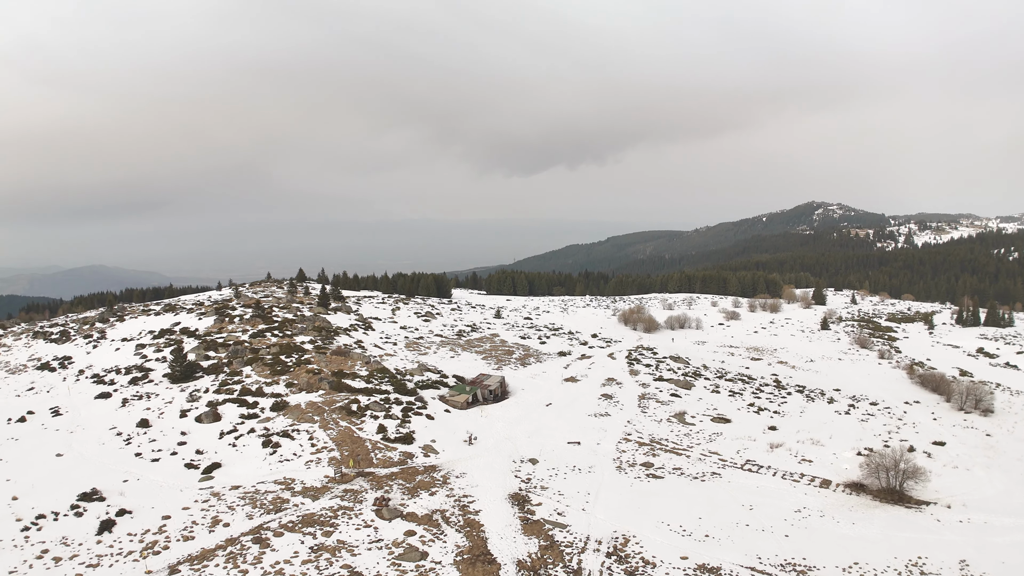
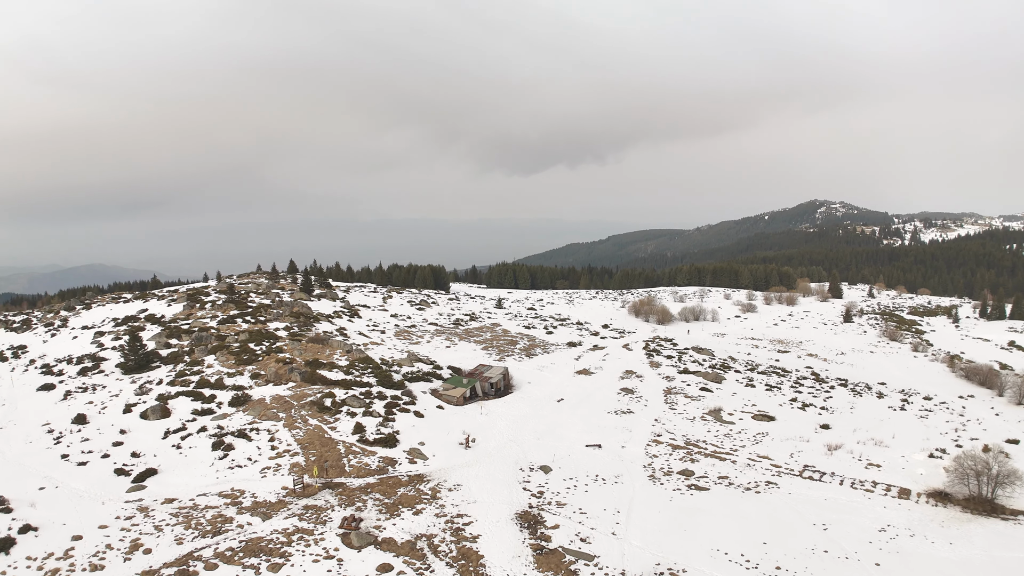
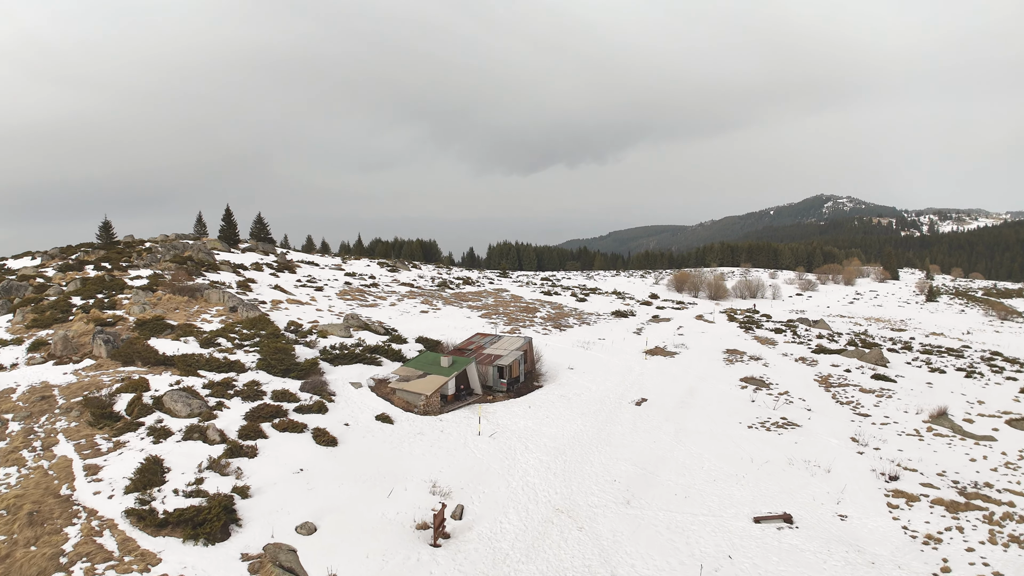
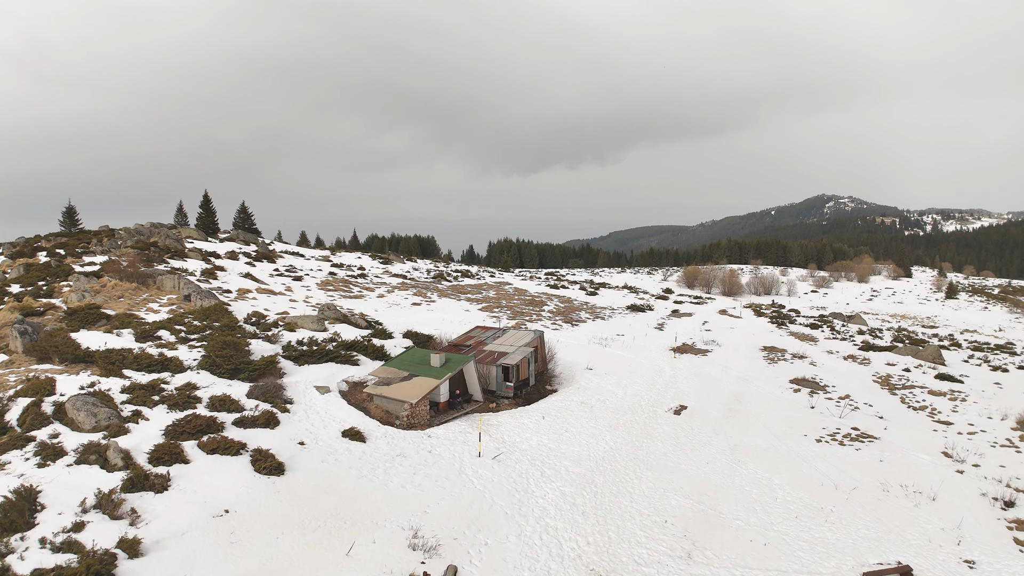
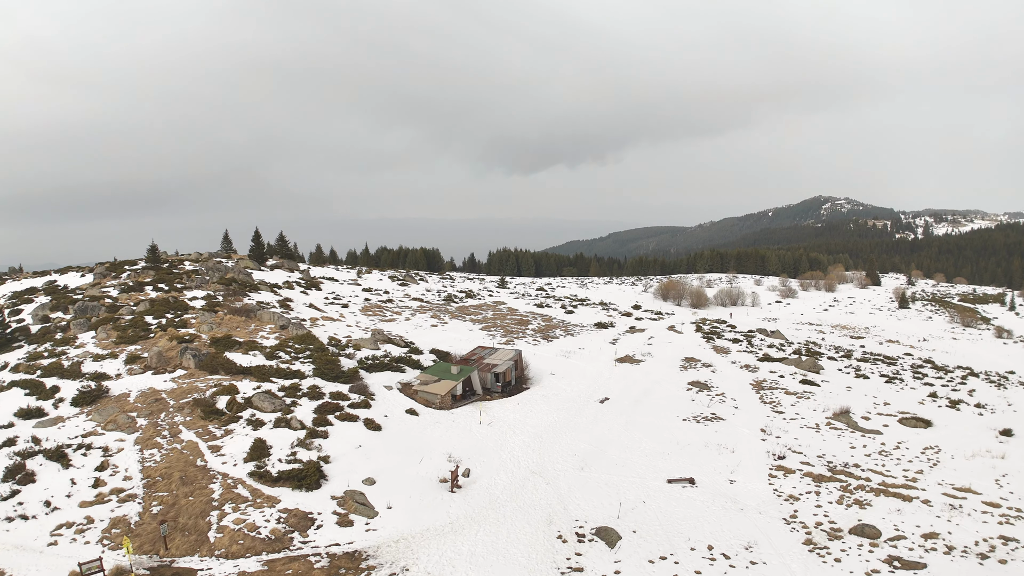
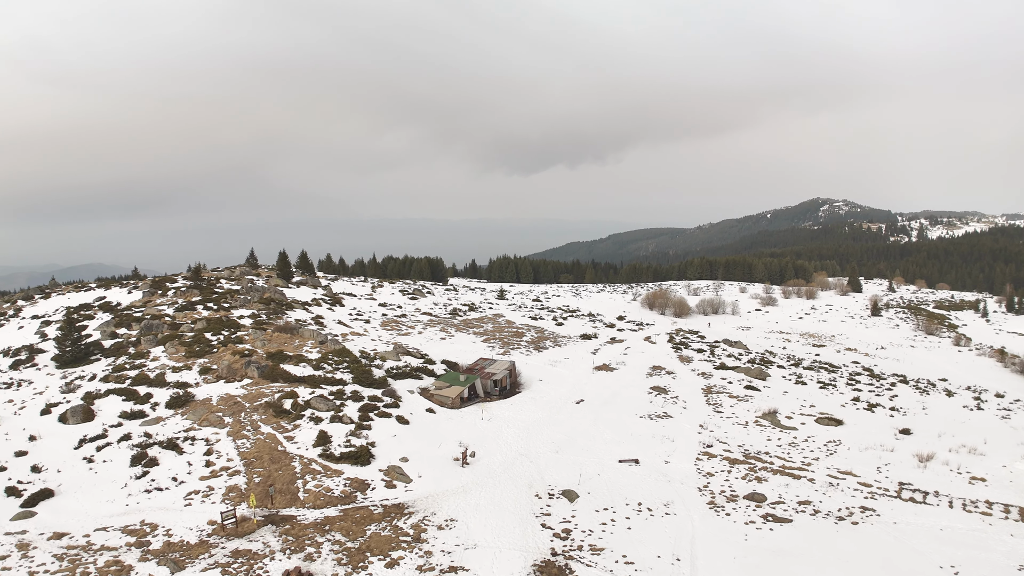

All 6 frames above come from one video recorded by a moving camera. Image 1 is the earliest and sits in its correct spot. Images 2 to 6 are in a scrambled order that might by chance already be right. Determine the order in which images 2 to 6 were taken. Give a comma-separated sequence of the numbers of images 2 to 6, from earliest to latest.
2, 6, 5, 3, 4
